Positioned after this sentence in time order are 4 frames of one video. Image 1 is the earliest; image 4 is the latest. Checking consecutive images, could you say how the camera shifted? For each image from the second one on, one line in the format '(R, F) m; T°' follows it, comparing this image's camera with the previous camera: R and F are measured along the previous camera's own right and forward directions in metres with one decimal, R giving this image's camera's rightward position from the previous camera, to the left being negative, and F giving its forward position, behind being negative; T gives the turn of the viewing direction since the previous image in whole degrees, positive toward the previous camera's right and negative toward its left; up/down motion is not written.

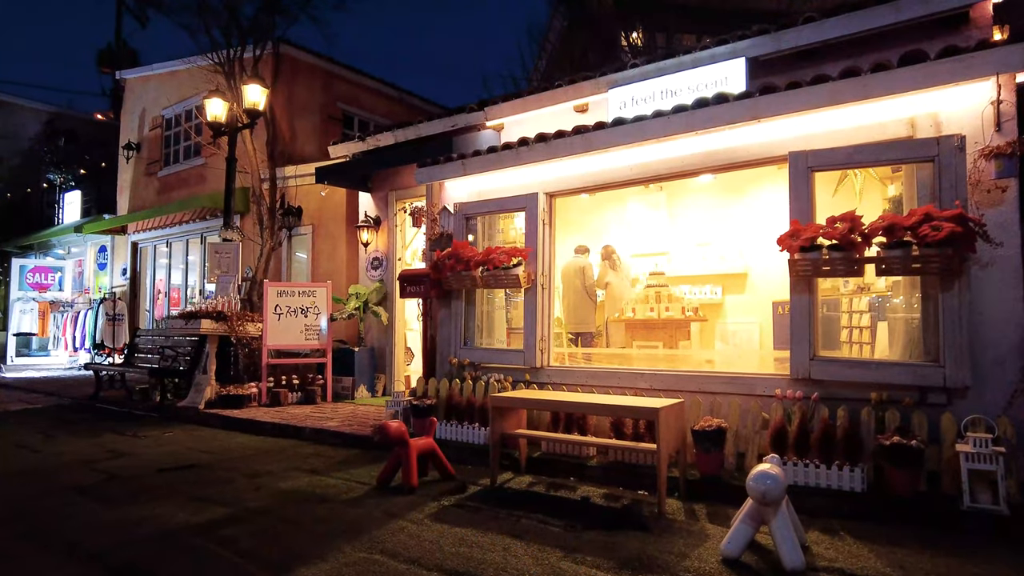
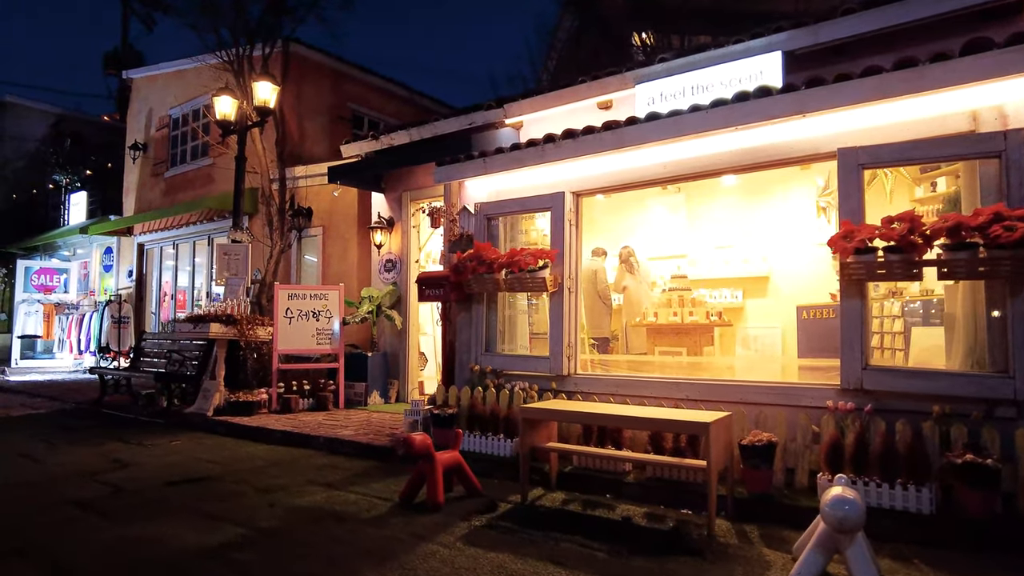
(-0.2, +0.3) m; 0°
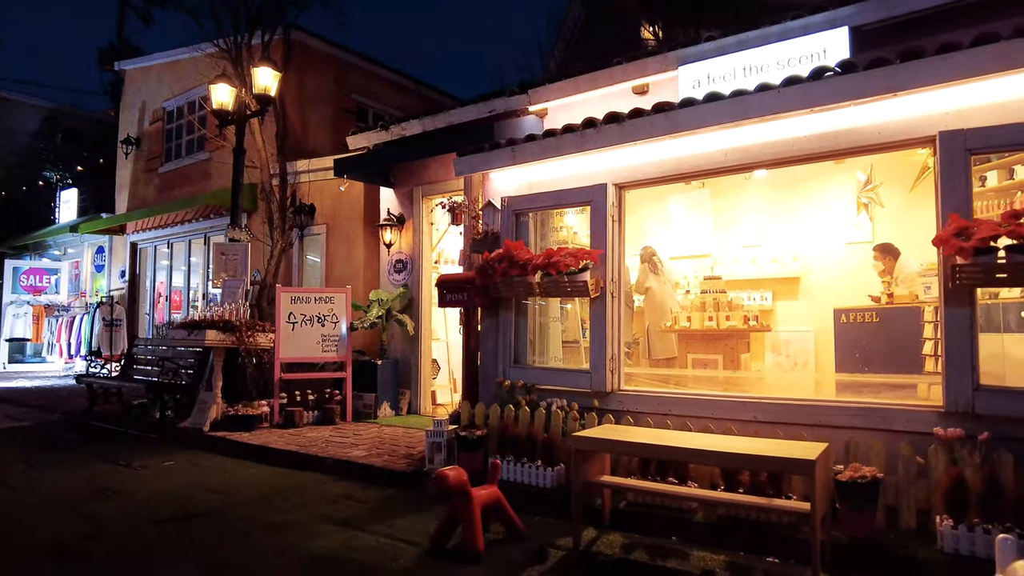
(-0.3, +0.7) m; 0°
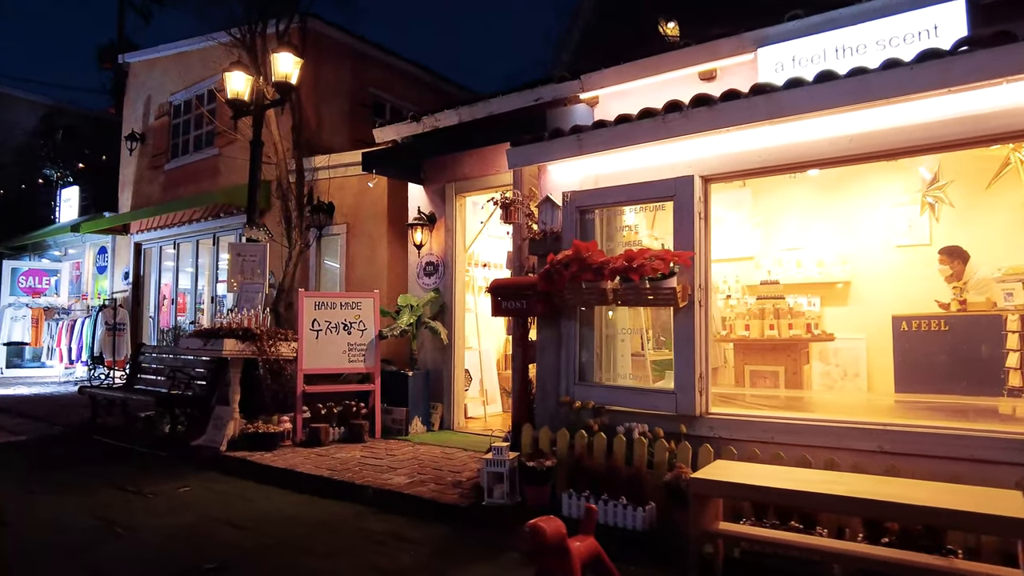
(-0.5, +0.7) m; 0°
